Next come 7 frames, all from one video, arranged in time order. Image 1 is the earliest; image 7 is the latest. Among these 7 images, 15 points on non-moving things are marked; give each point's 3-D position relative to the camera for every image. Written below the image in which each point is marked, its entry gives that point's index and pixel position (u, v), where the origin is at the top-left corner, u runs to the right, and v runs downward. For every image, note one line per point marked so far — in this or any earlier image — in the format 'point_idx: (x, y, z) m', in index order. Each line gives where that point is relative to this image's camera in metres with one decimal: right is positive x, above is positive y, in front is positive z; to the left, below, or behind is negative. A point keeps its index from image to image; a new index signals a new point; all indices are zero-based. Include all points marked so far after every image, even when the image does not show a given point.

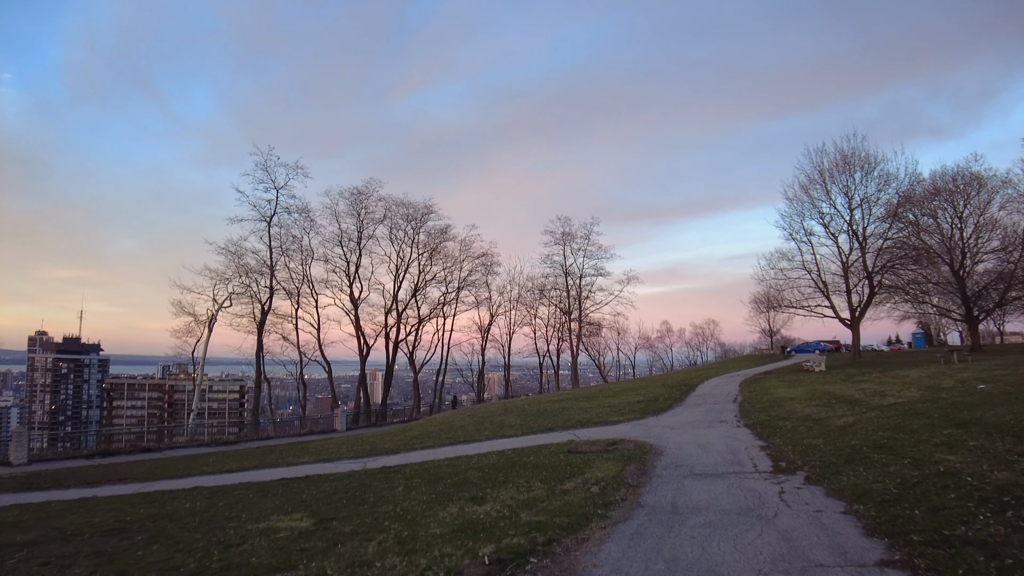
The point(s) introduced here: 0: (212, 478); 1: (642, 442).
0: (-9.4, -5.8, +16.8) m
1: (+3.9, -4.6, +16.1) m
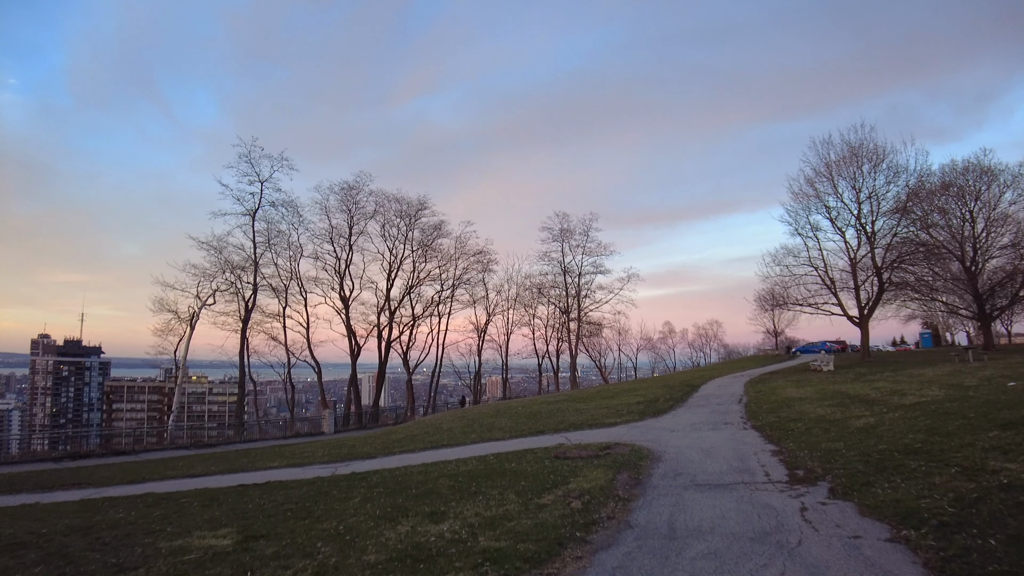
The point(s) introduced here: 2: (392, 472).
0: (-9.8, -5.5, +15.3) m
1: (+3.4, -4.2, +14.6) m
2: (-2.9, -4.5, +13.3) m
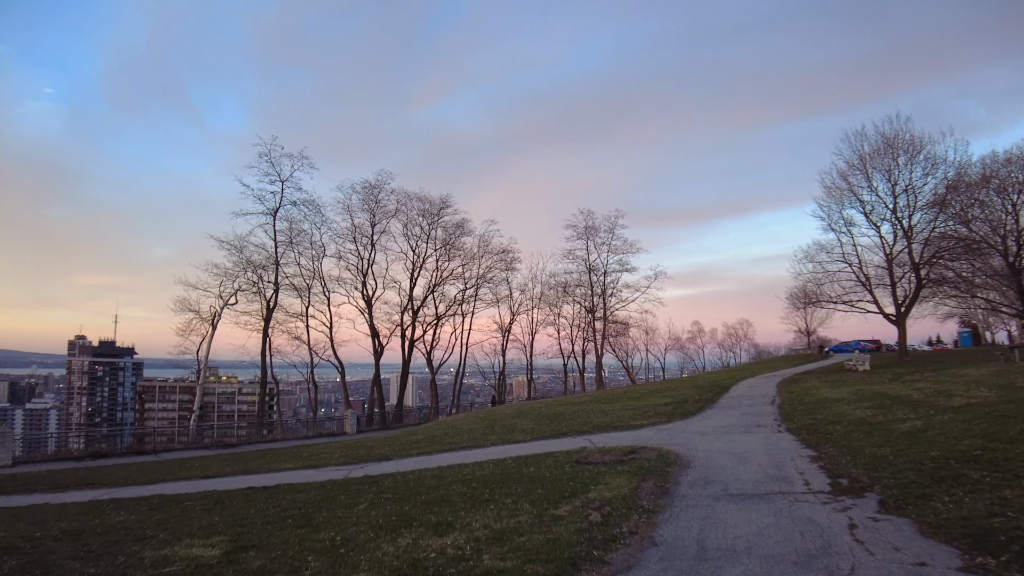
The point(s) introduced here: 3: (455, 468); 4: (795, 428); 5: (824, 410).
0: (-9.3, -5.5, +15.1) m
1: (+3.9, -4.1, +13.8) m
2: (-2.5, -4.4, +12.8) m
3: (-1.4, -4.4, +13.5) m
4: (+8.3, -4.1, +16.1) m
5: (+11.2, -4.4, +19.6) m
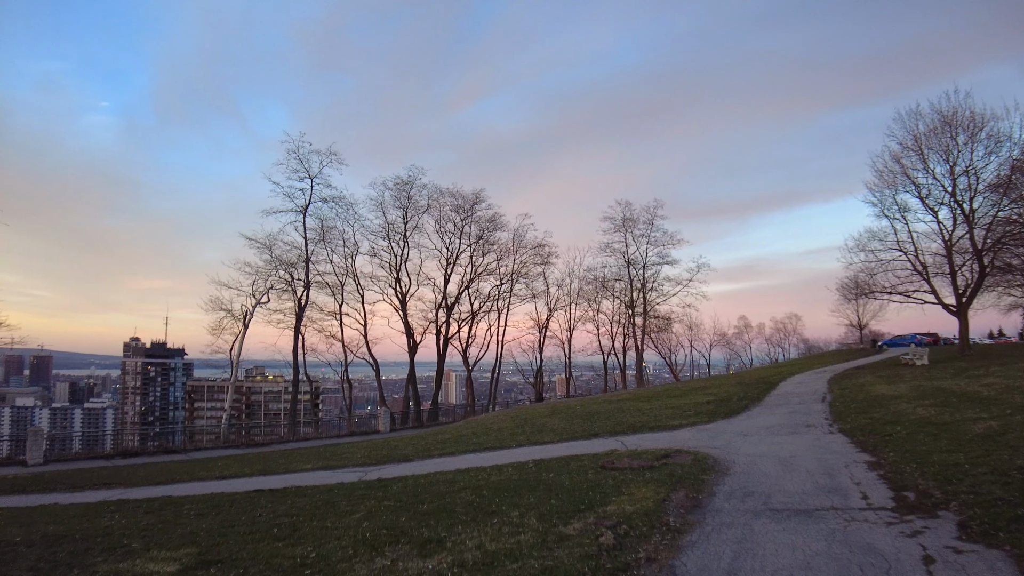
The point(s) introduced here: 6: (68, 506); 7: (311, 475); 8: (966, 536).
0: (-8.7, -5.4, +14.8) m
1: (+4.4, -3.8, +12.5) m
2: (-2.1, -4.2, +12.0) m
3: (-0.9, -4.2, +12.6) m
4: (+8.9, -3.8, +14.6) m
5: (+12.0, -3.9, +17.8) m
6: (-9.4, -4.6, +11.6) m
7: (-5.9, -5.4, +15.9) m
8: (+4.5, -2.4, +5.4) m
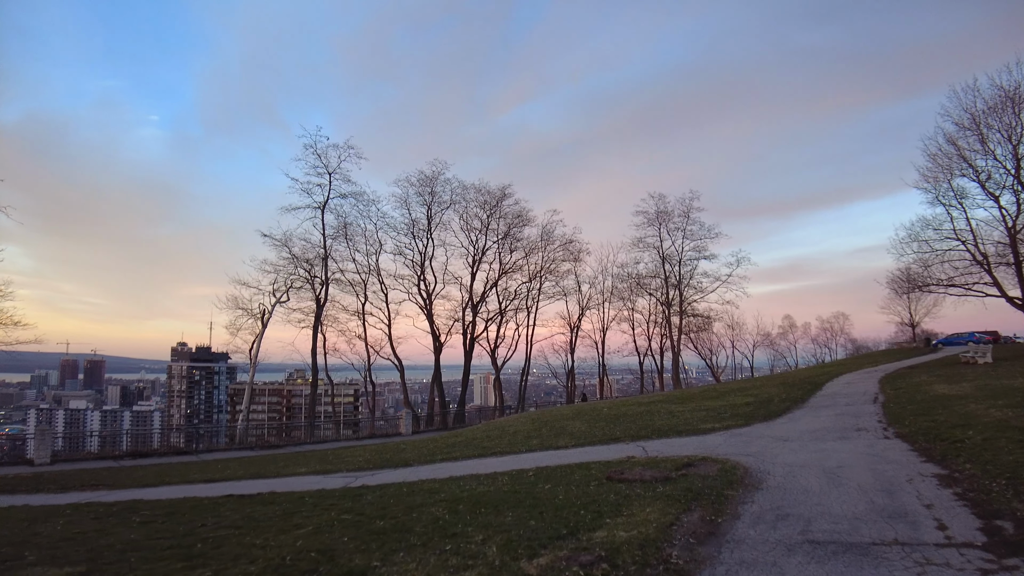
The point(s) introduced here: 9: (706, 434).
0: (-8.6, -5.2, +13.8) m
1: (+4.3, -3.4, +10.7) m
2: (-2.2, -3.9, +10.5) m
3: (-1.0, -3.9, +11.1) m
4: (+9.0, -3.3, +12.4) m
5: (+12.3, -3.5, +15.5) m
6: (-9.5, -4.4, +10.6) m
7: (-5.7, -5.1, +14.7) m
8: (+3.9, -2.0, +3.5) m
9: (+5.8, -4.4, +16.5) m
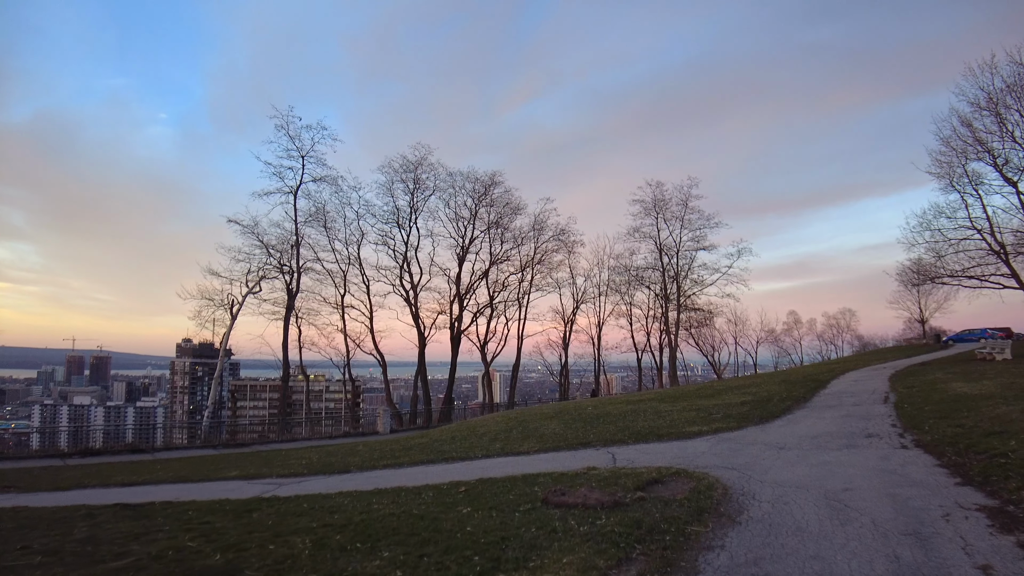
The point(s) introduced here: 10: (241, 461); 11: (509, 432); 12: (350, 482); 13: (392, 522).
0: (-9.8, -4.7, +11.7) m
1: (+3.0, -3.0, +8.5) m
2: (-3.4, -3.4, +8.4) m
3: (-2.3, -3.5, +8.9) m
4: (+7.7, -2.9, +10.2) m
5: (+11.1, -3.0, +13.2) m
6: (-10.7, -3.9, +8.6) m
7: (-6.9, -4.7, +12.6) m
8: (+2.6, -1.6, +1.3) m
9: (+4.6, -3.9, +14.3) m
10: (-9.5, -6.0, +18.8) m
11: (-0.2, -5.1, +19.2) m
12: (-3.6, -4.3, +12.1) m
13: (-1.6, -3.0, +7.2) m
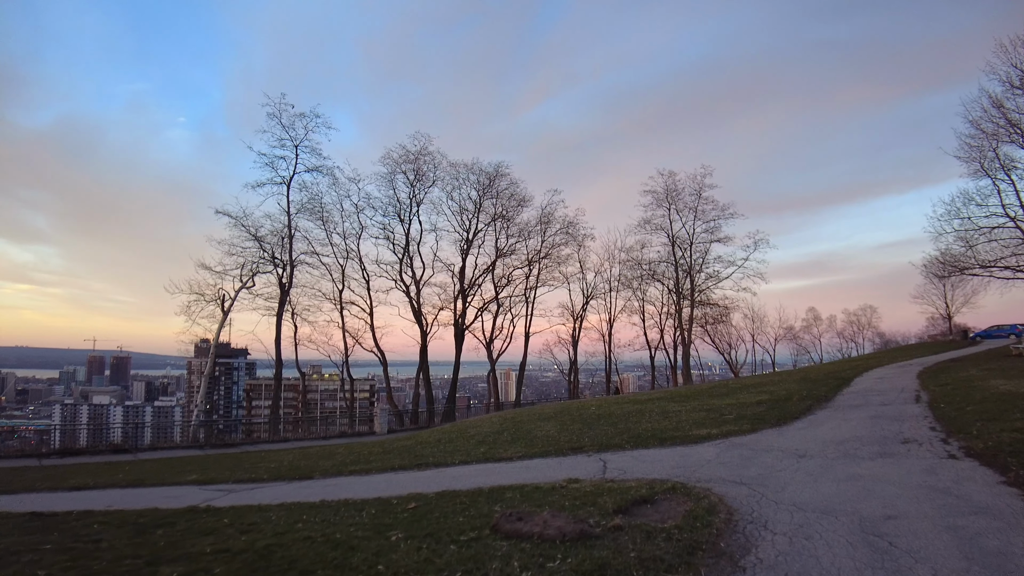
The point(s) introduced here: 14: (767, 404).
0: (-10.3, -4.4, +10.3) m
1: (+2.4, -2.6, +6.8) m
2: (-4.0, -3.1, +6.9) m
3: (-2.8, -3.1, +7.4) m
4: (+7.2, -2.5, +8.3) m
5: (+10.6, -2.6, +11.3) m
6: (-11.3, -3.7, +7.2) m
7: (-7.4, -4.4, +11.1) m
8: (+1.8, -1.3, -0.4) m
9: (+4.2, -3.6, +12.6) m
10: (-9.8, -5.7, +17.5) m
11: (-0.5, -4.7, +17.6) m
12: (-4.1, -4.0, +10.6) m
13: (-2.2, -2.7, +5.6) m
14: (+8.7, -3.9, +18.7) m
